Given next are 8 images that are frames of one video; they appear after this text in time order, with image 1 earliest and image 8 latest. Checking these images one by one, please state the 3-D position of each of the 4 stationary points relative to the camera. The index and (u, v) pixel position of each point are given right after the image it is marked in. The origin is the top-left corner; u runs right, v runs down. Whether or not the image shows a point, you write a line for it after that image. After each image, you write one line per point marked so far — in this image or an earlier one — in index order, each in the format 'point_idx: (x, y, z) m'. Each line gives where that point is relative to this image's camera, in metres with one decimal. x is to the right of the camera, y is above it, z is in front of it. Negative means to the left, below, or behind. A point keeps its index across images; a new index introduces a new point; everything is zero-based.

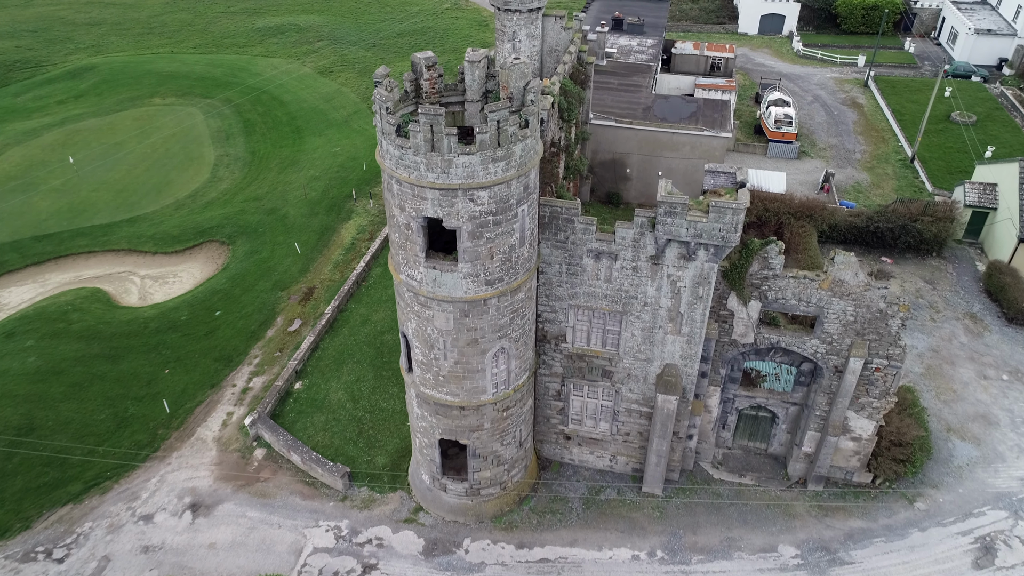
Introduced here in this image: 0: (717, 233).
0: (+3.8, +1.0, +17.1) m
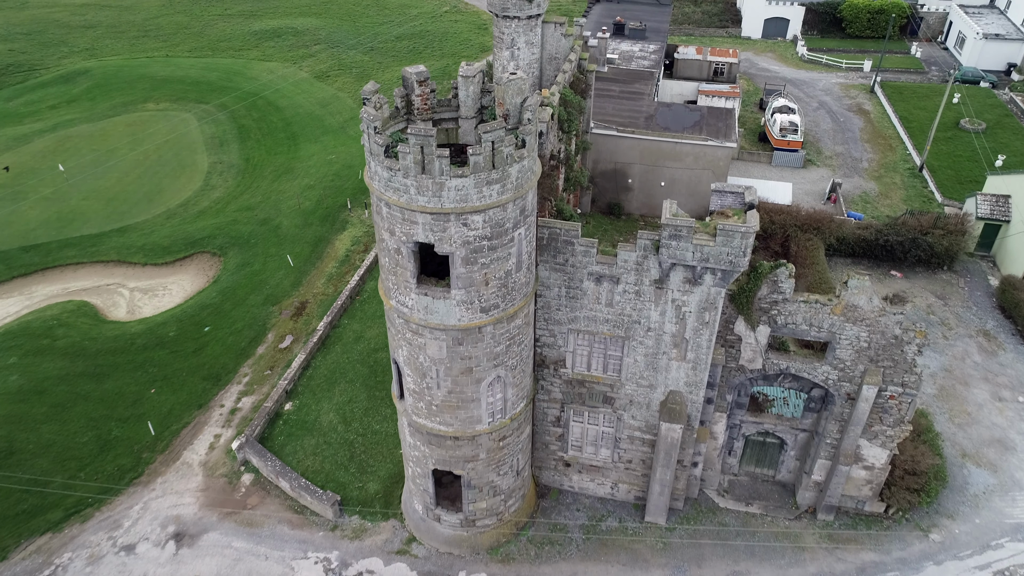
0: (+3.7, +0.5, +16.2) m
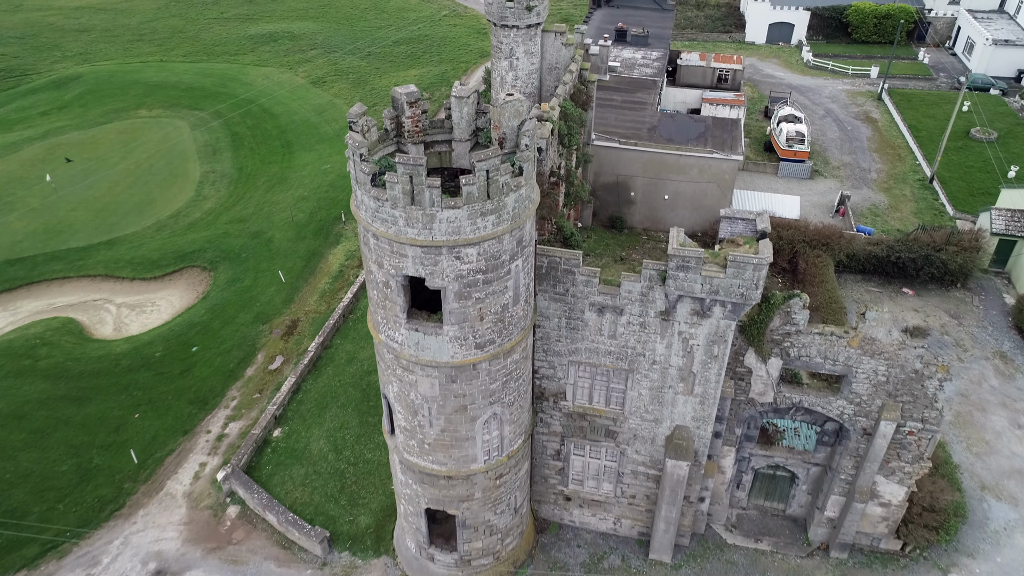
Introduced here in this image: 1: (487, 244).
0: (+3.6, 0.0, +15.2) m
1: (-0.4, +0.7, +13.8) m
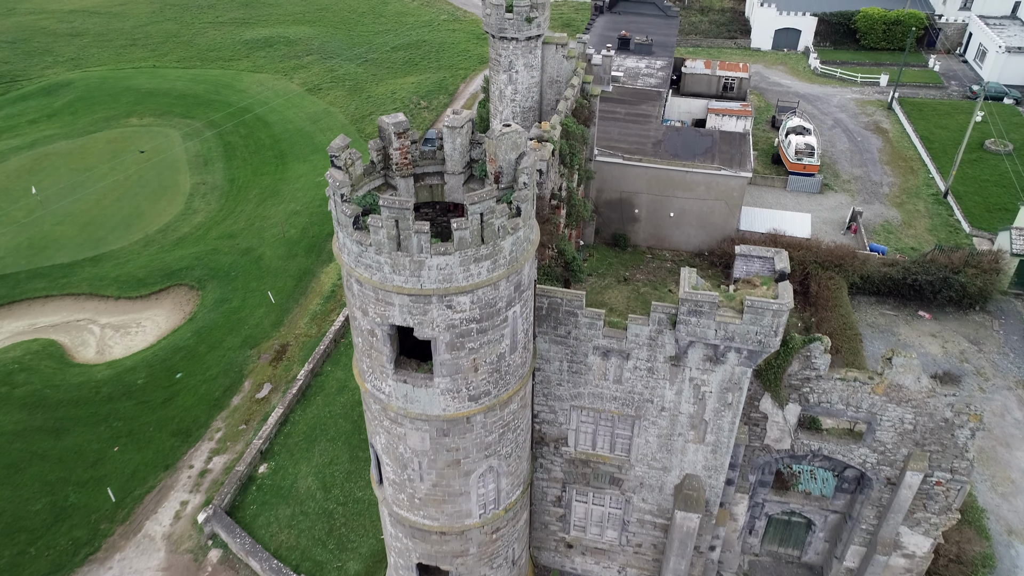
0: (+3.6, -0.7, +13.9) m
1: (-0.4, 0.0, +12.5) m
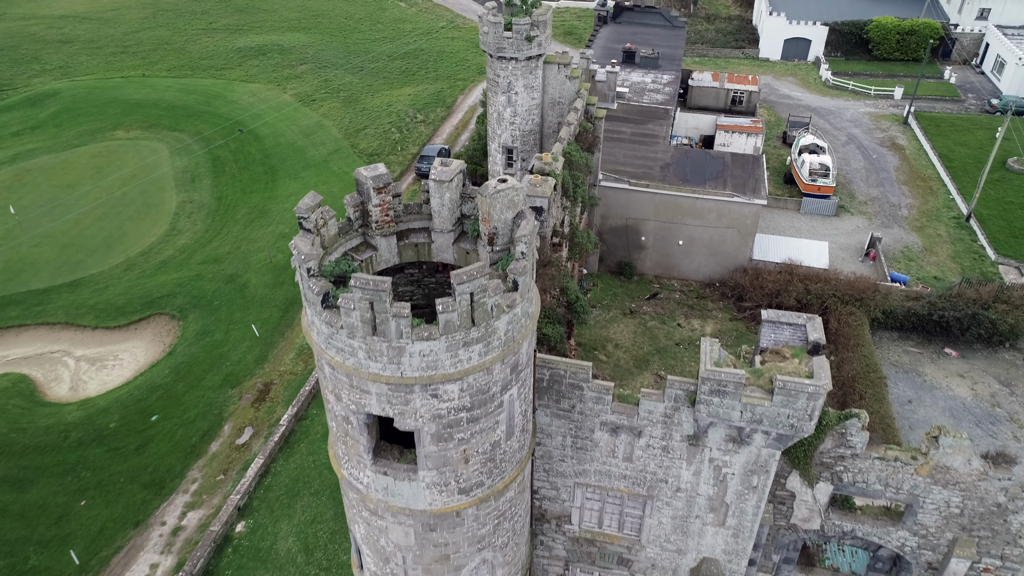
0: (+3.6, -1.7, +12.2) m
1: (-0.5, -1.0, +10.8) m
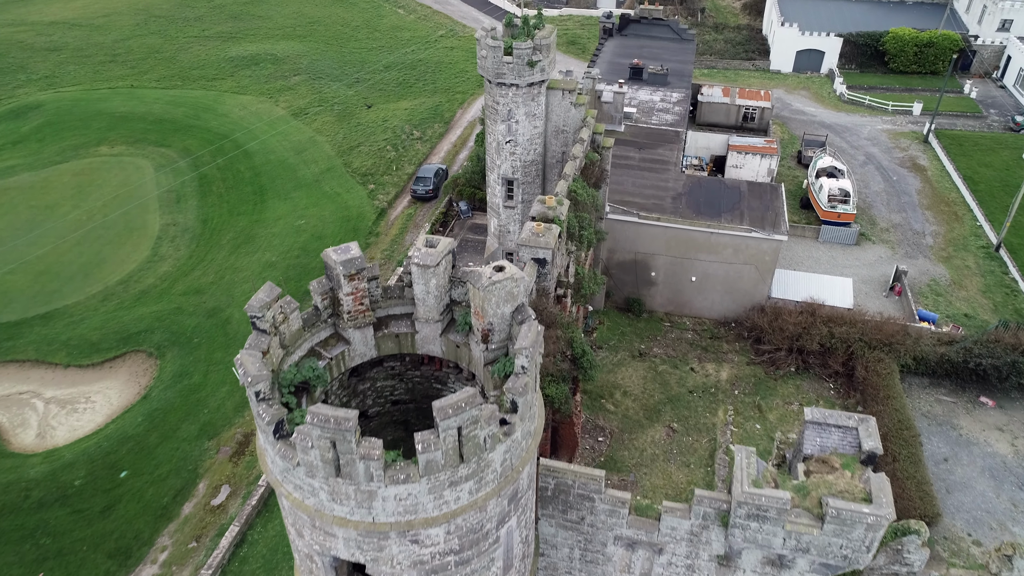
0: (+3.5, -2.9, +10.2) m
1: (-0.5, -2.2, +8.8) m
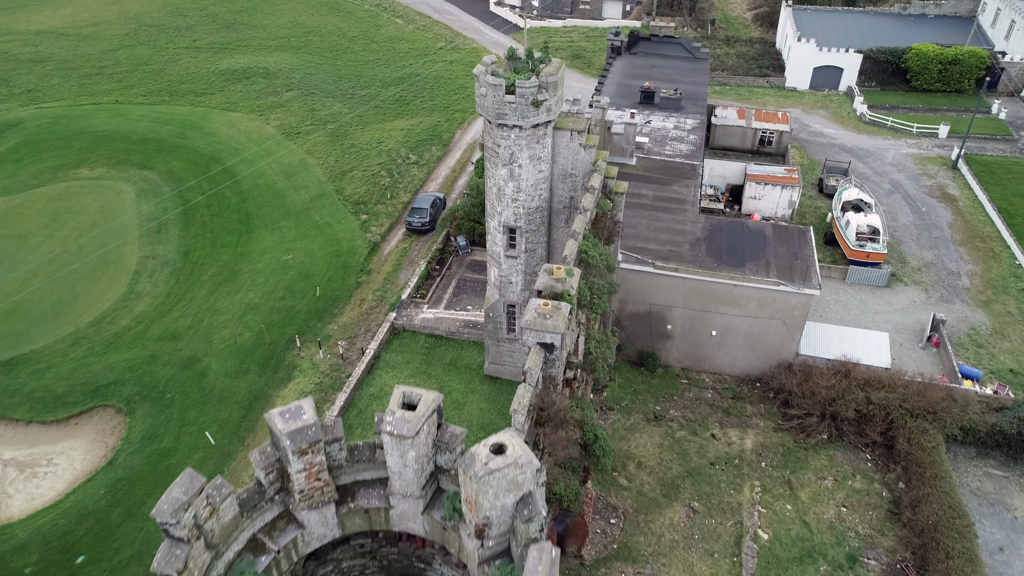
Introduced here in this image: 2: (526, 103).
0: (+3.6, -4.3, +7.7) m
1: (-0.5, -3.6, +6.3) m
2: (+0.3, +3.9, +19.5) m
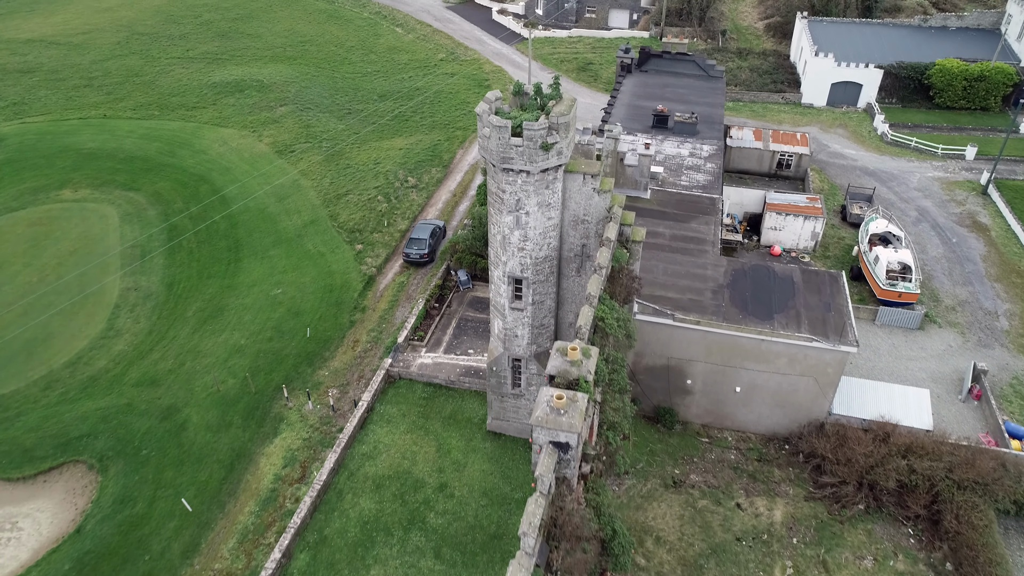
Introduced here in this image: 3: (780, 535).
0: (+3.7, -5.6, +5.7) m
1: (-0.4, -4.8, +4.3) m
2: (+0.4, +2.6, +17.4) m
3: (+5.8, -5.4, +20.1) m
